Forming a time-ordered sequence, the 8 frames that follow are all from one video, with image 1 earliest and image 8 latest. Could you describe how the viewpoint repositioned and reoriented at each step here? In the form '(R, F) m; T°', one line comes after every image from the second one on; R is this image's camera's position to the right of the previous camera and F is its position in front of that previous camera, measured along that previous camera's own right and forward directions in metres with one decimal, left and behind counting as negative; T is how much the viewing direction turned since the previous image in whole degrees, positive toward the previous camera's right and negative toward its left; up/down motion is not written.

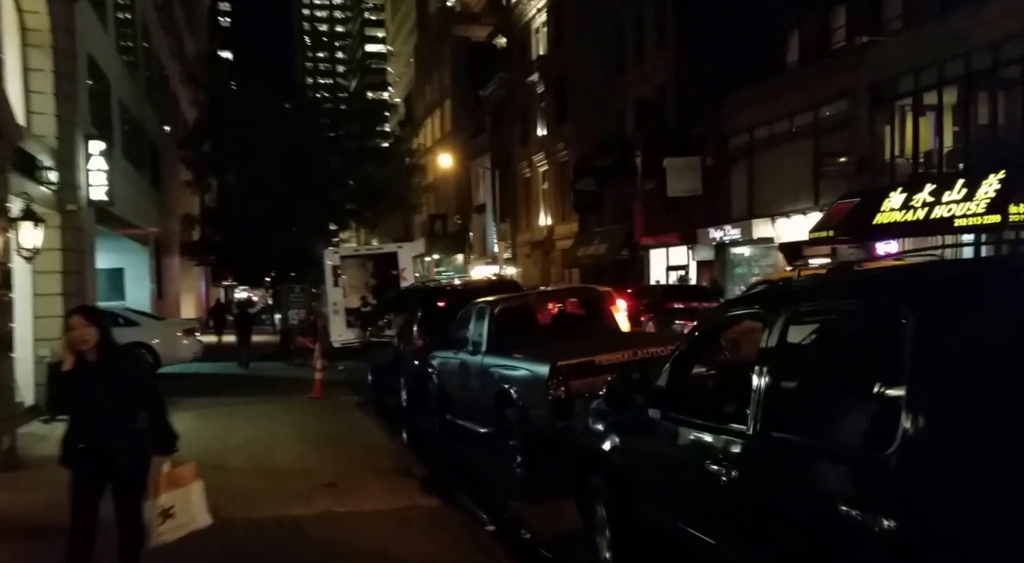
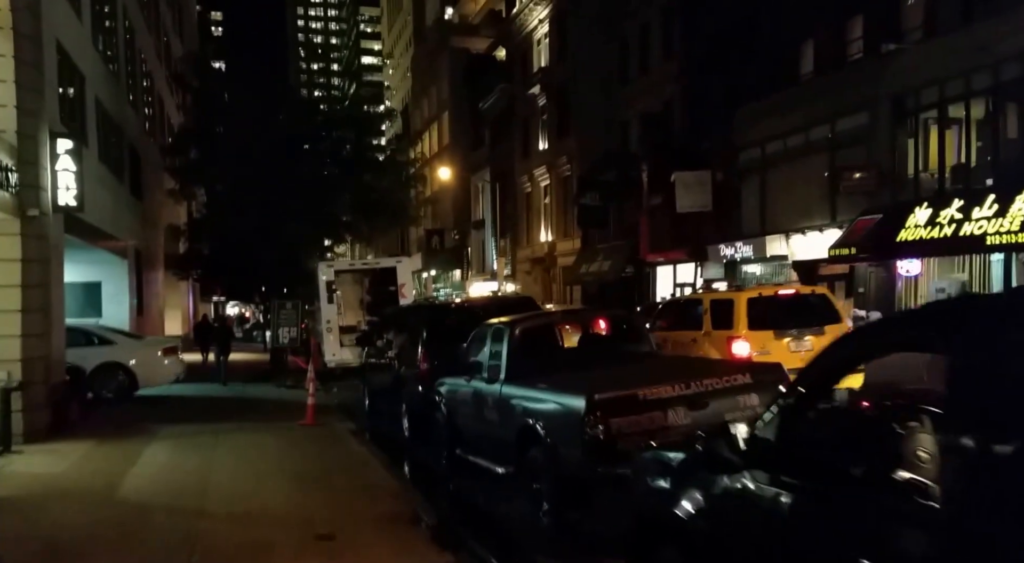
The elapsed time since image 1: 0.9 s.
(-0.2, +1.3) m; 0°
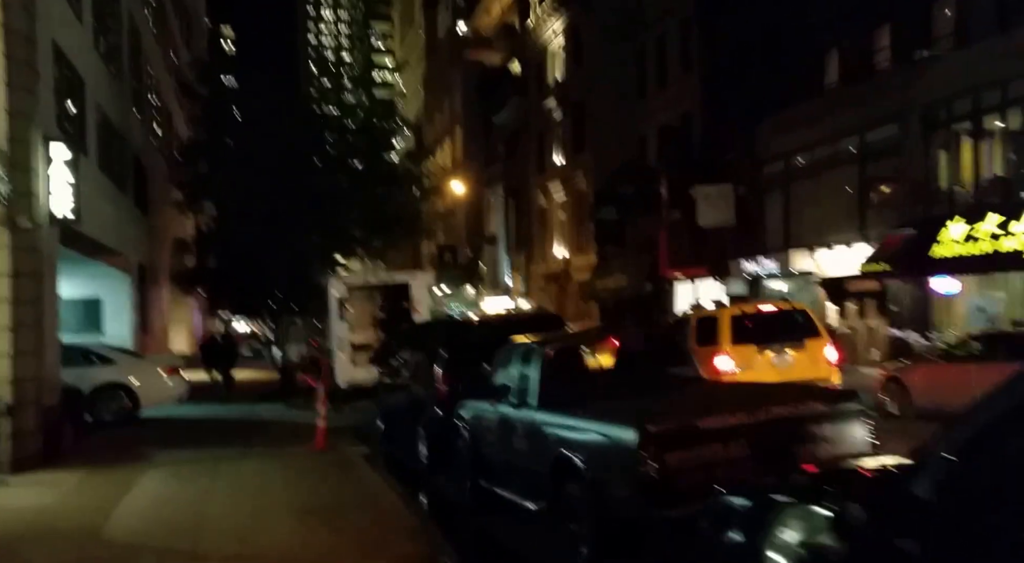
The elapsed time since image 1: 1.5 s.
(-0.1, +0.8) m; -1°
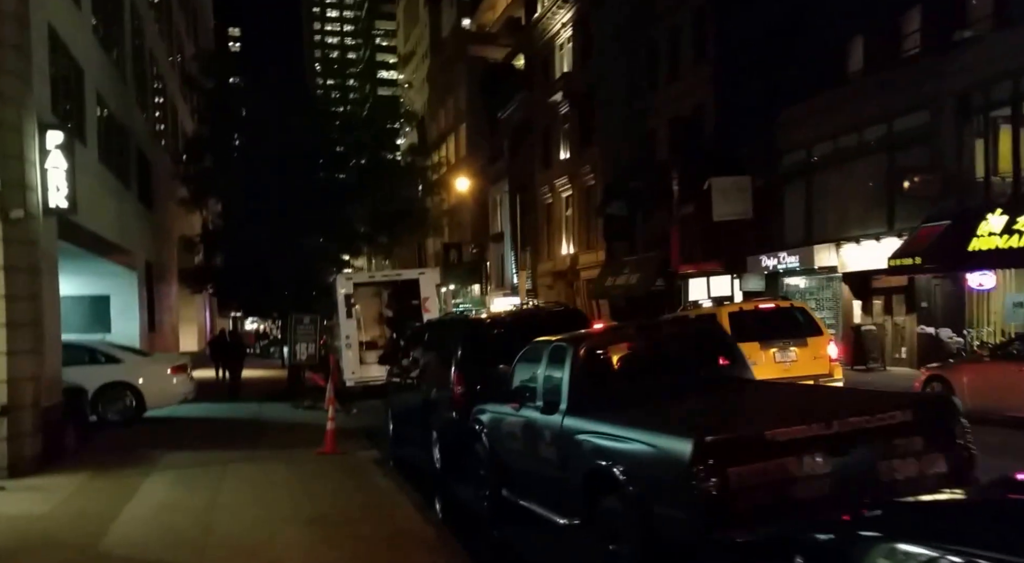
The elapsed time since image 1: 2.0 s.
(-0.2, +0.6) m; 0°
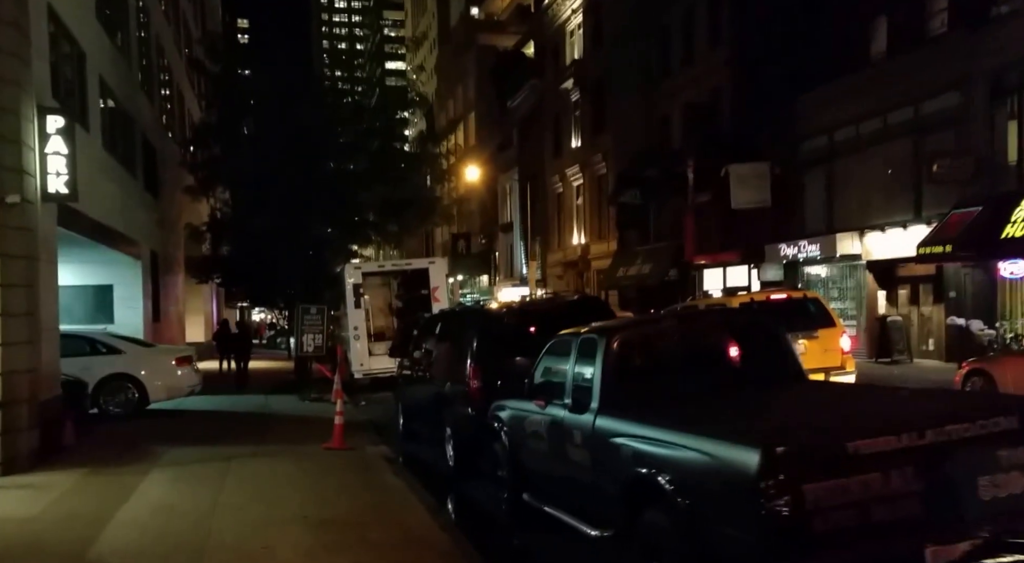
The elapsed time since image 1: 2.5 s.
(-0.1, +0.5) m; 0°
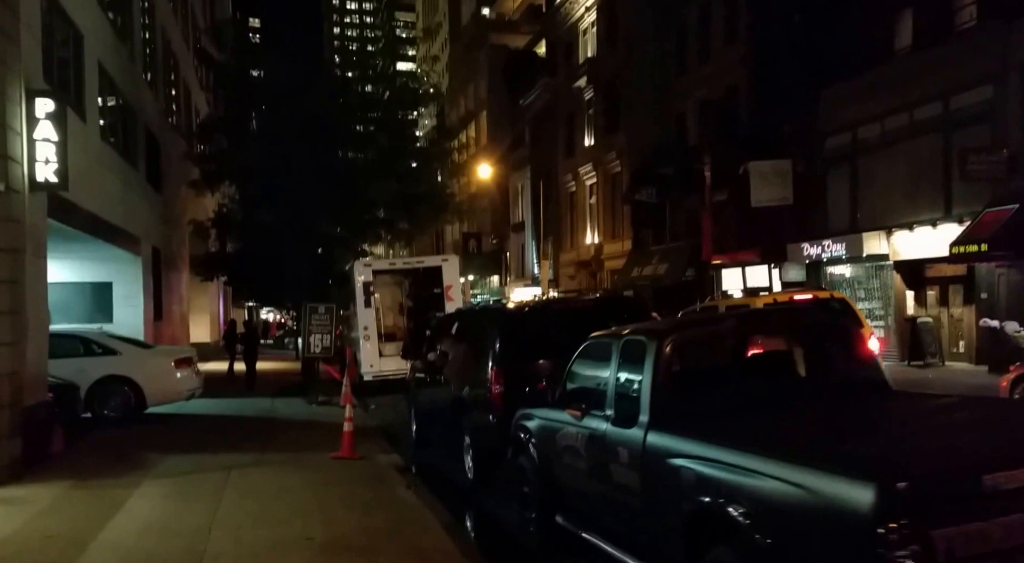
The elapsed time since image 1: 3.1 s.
(-0.1, +0.8) m; -1°
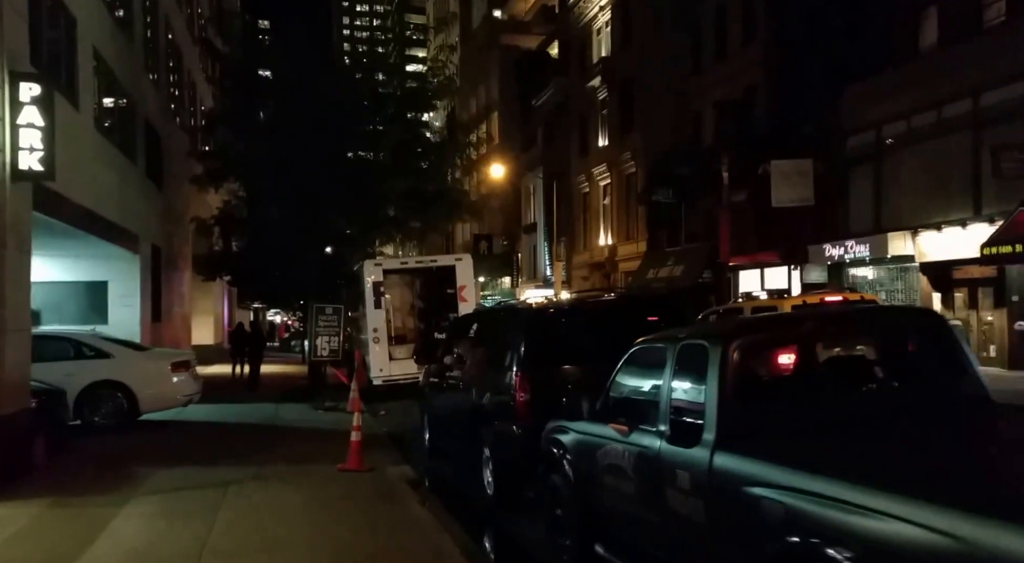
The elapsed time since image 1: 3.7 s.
(-0.1, +0.9) m; -1°
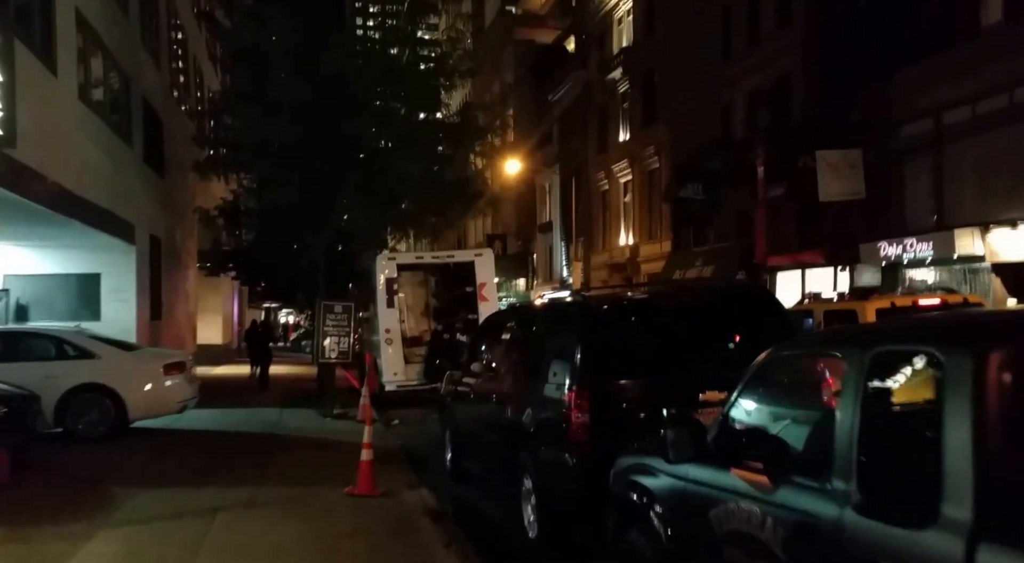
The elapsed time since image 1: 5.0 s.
(-0.3, +1.6) m; -1°
